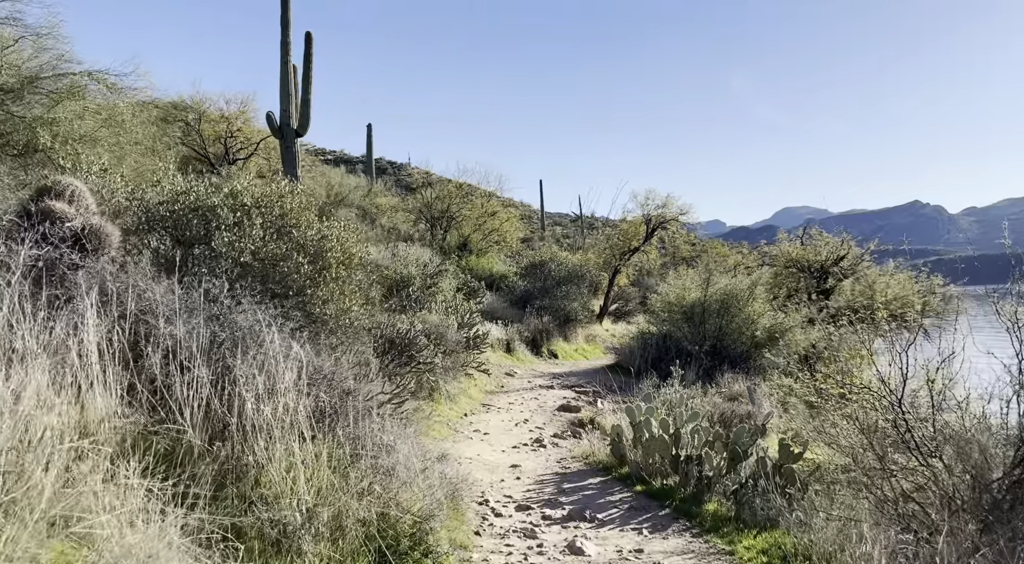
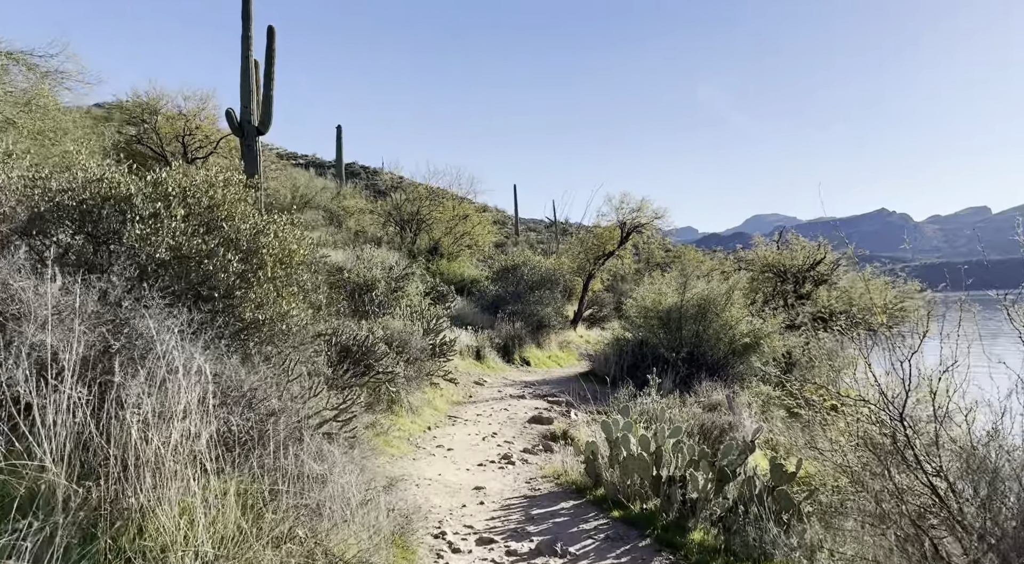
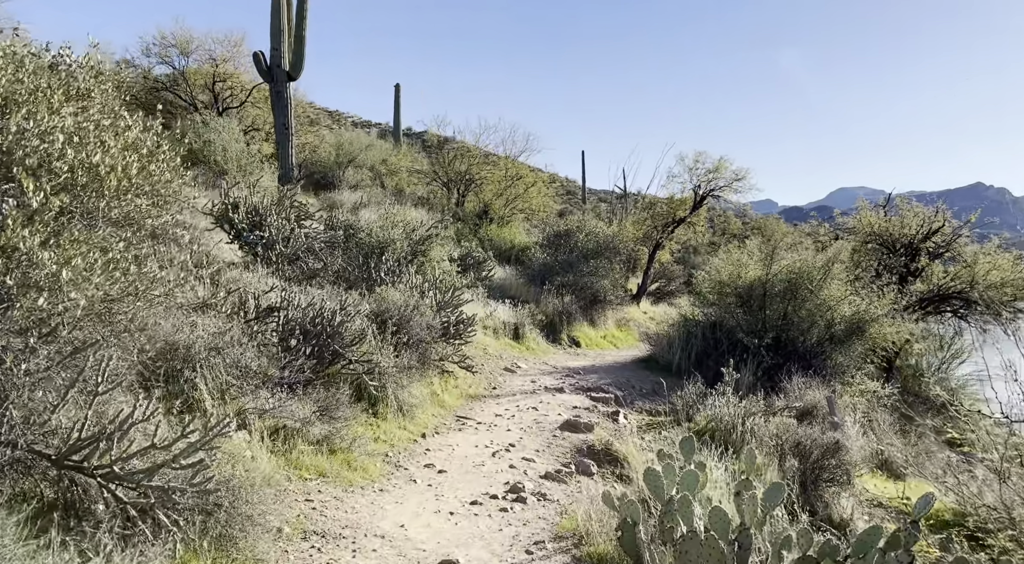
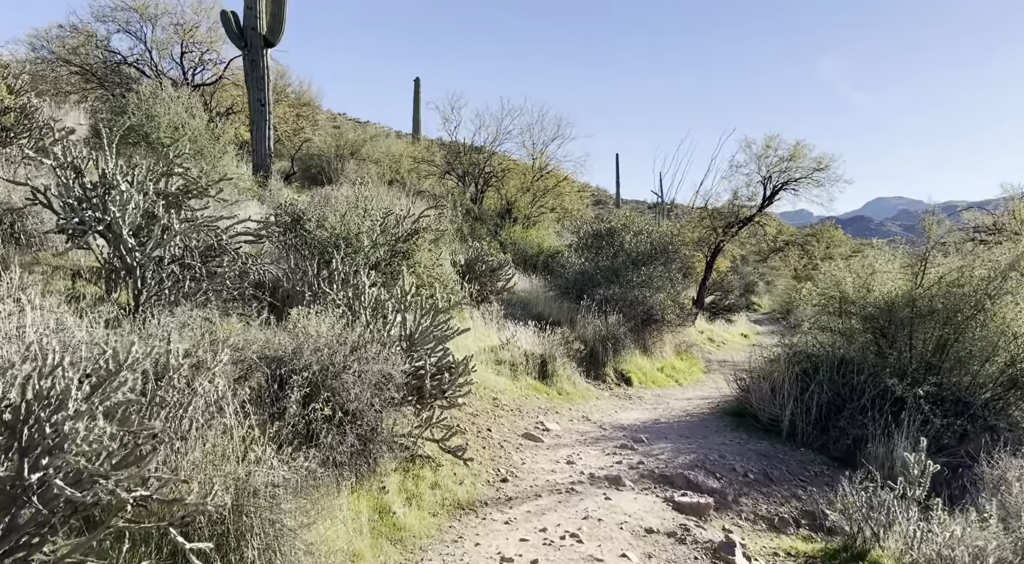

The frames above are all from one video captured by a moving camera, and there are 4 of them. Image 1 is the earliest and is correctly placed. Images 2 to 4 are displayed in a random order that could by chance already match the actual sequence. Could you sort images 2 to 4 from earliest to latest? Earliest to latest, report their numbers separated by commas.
2, 3, 4
